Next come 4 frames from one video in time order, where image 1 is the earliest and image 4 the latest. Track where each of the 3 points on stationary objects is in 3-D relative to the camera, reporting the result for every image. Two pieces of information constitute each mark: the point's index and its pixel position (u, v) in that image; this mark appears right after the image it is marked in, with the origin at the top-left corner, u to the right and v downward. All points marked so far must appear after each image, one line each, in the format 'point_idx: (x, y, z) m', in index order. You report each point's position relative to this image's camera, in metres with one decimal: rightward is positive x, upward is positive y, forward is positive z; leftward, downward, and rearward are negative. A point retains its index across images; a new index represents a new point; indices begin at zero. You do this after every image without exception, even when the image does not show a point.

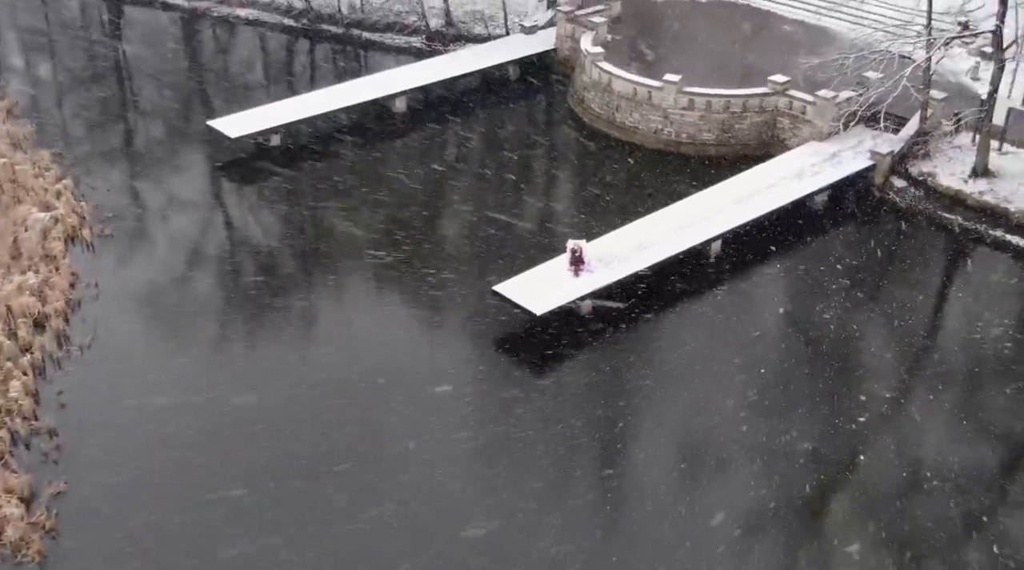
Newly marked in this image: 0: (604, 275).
0: (+1.4, +0.2, +16.0) m
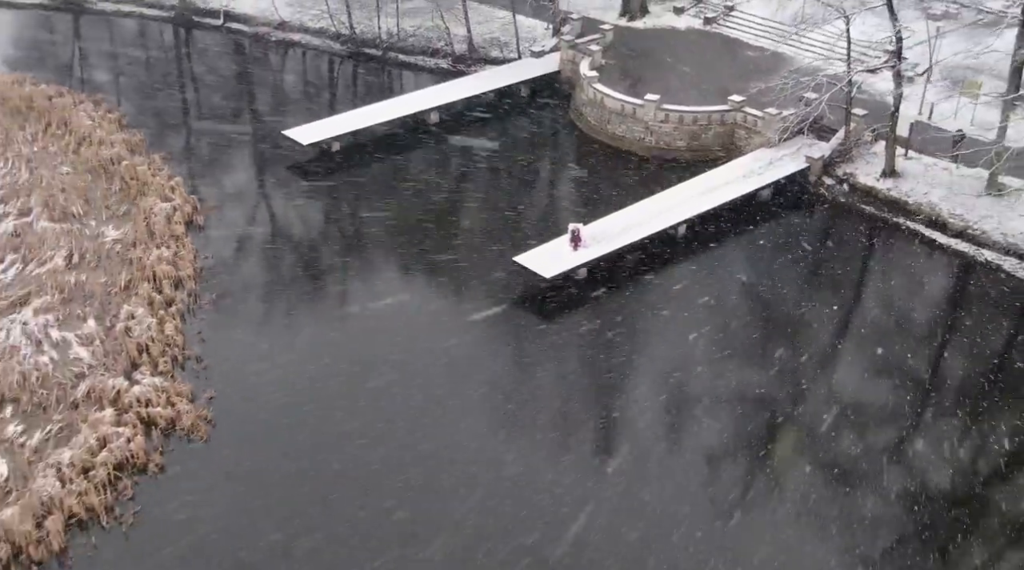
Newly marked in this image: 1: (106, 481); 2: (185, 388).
0: (+1.7, +0.7, +21.1) m
1: (-6.1, -2.9, +15.8) m
2: (-5.6, -1.8, +17.8) m
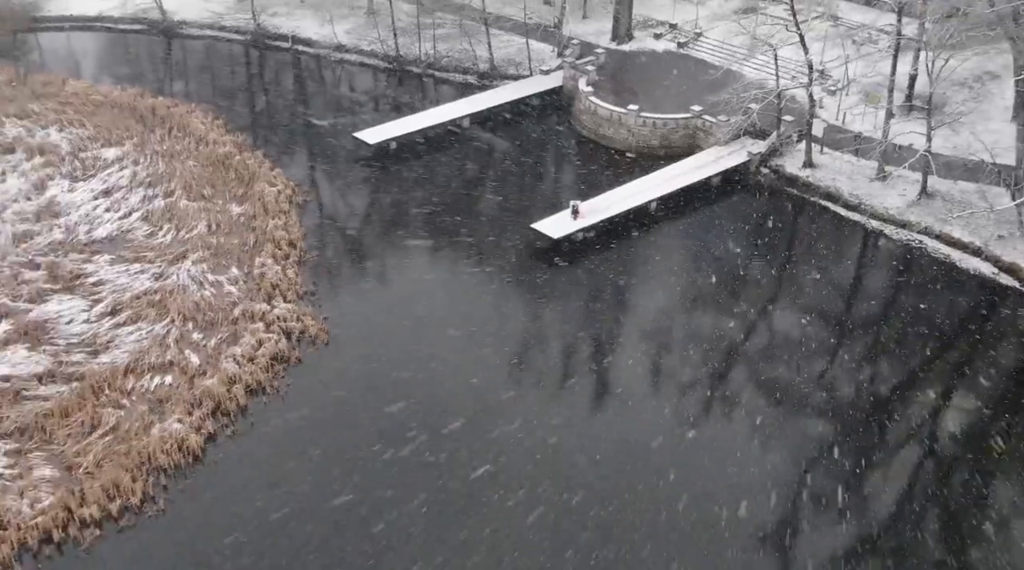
0: (+2.2, +1.8, +29.0) m
1: (-5.7, -1.9, +23.7) m
2: (-5.2, -0.7, +25.8) m
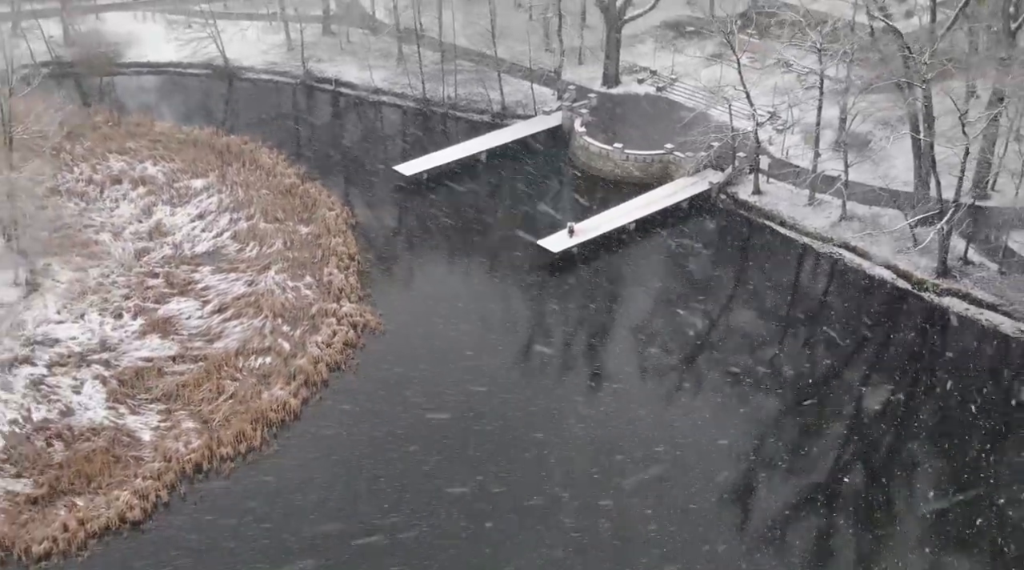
0: (+2.6, +1.7, +37.0) m
1: (-5.3, -2.0, +31.6) m
2: (-4.8, -0.8, +33.7) m
